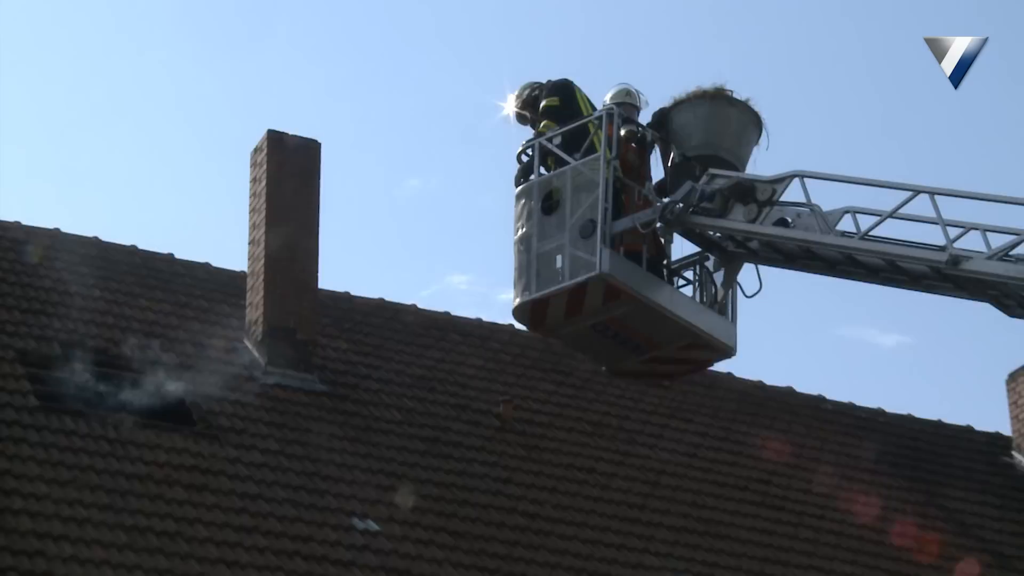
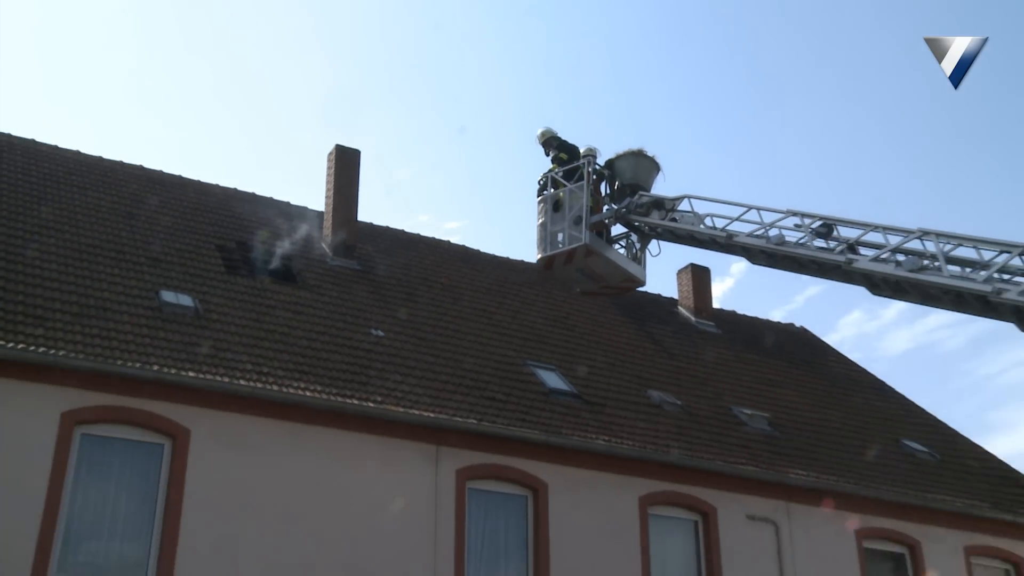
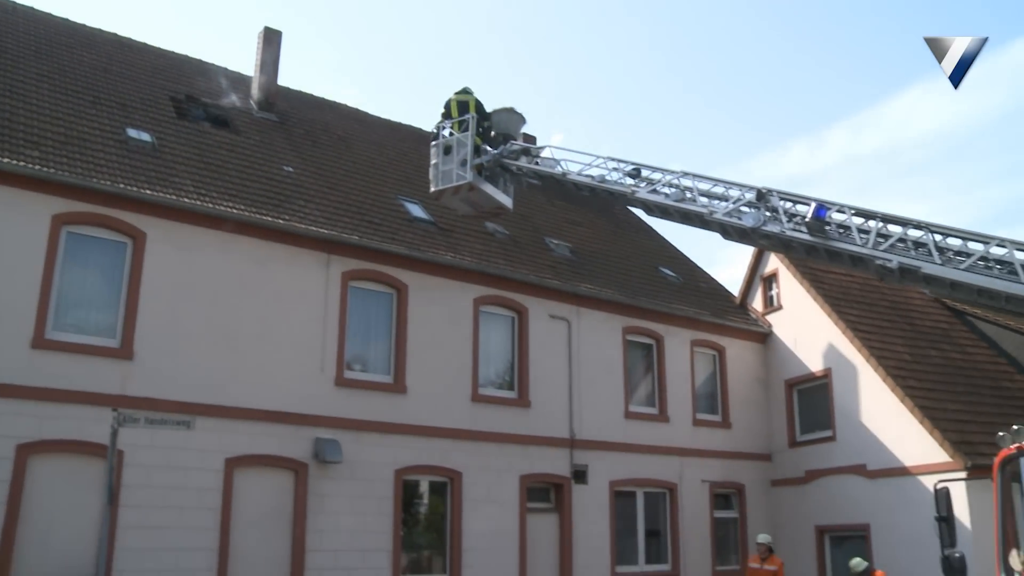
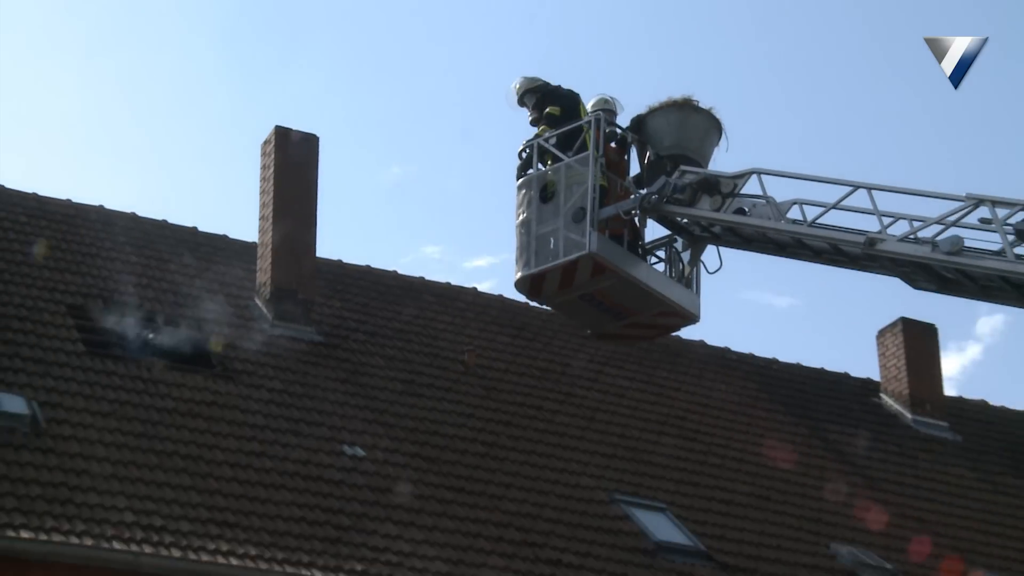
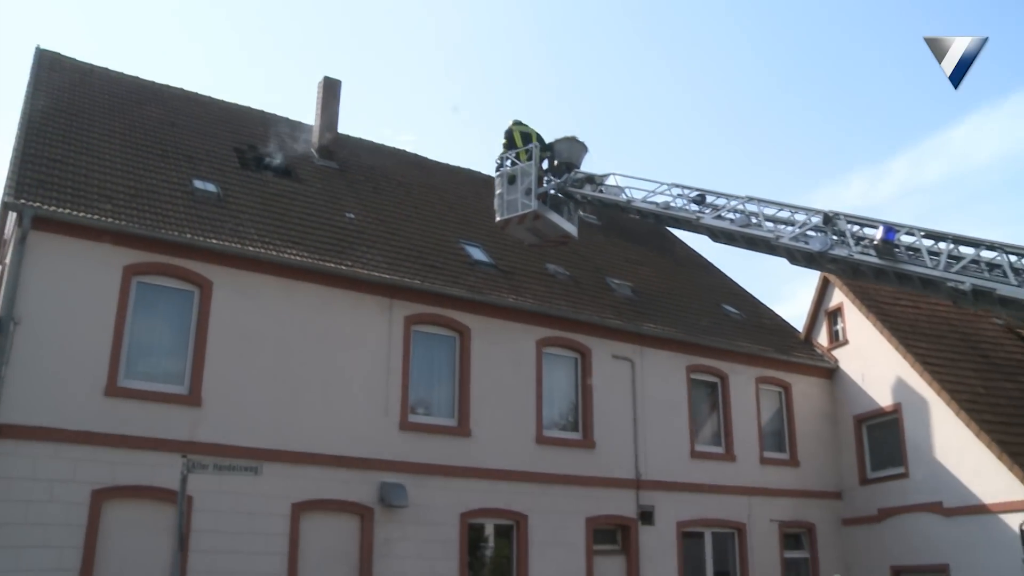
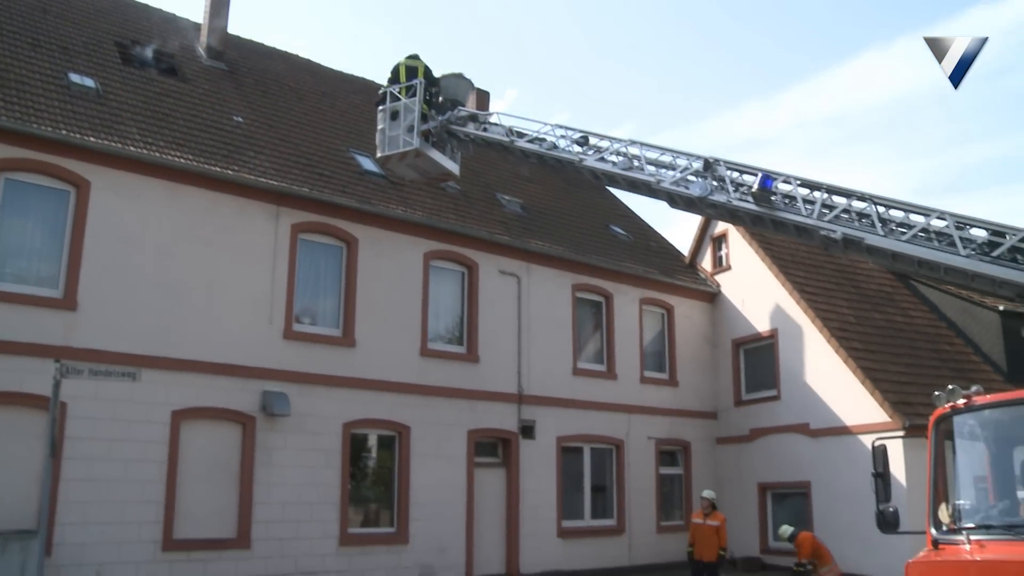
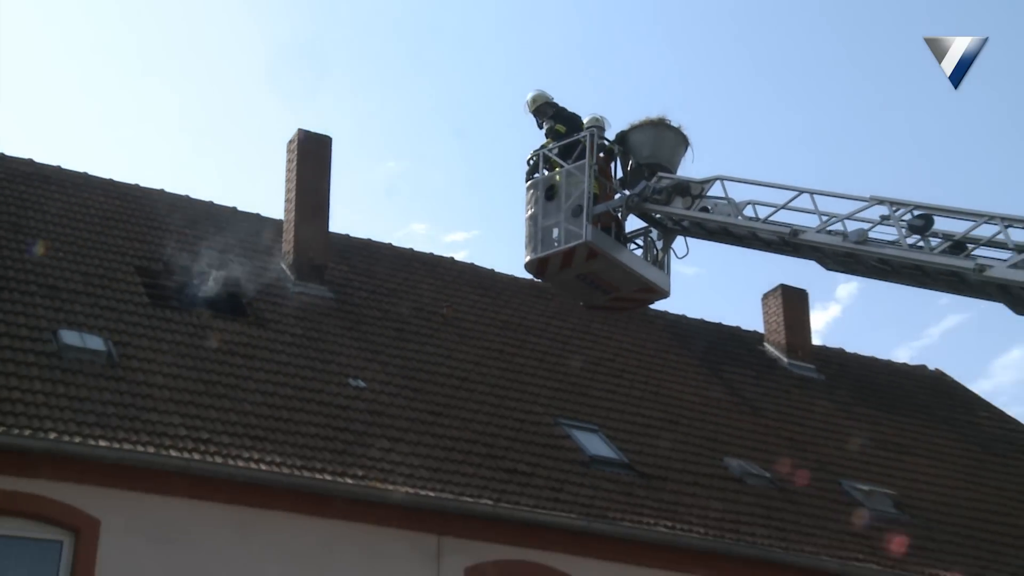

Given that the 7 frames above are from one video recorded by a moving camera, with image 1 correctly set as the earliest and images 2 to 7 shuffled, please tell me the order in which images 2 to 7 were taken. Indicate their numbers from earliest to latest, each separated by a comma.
4, 7, 2, 5, 3, 6
